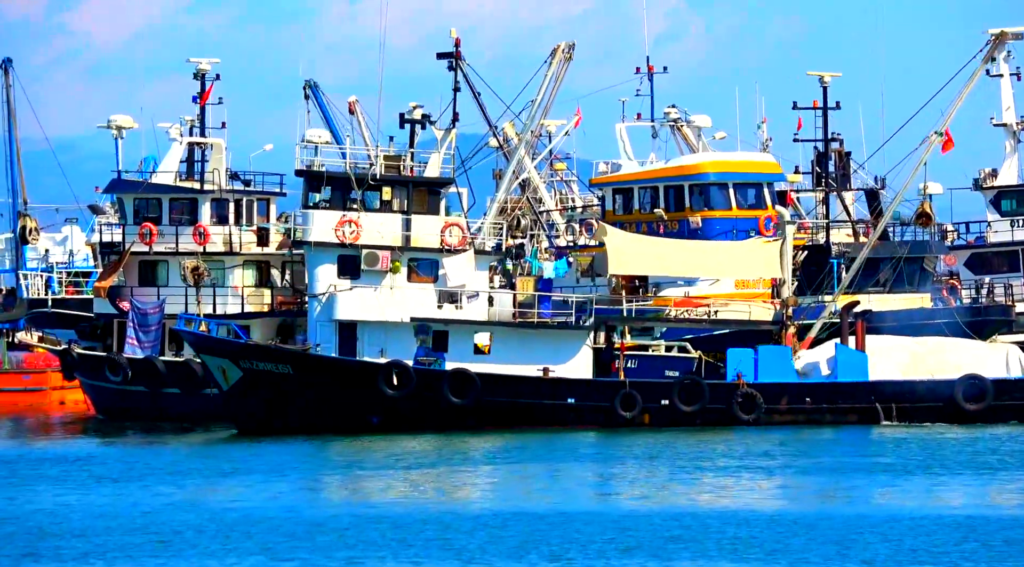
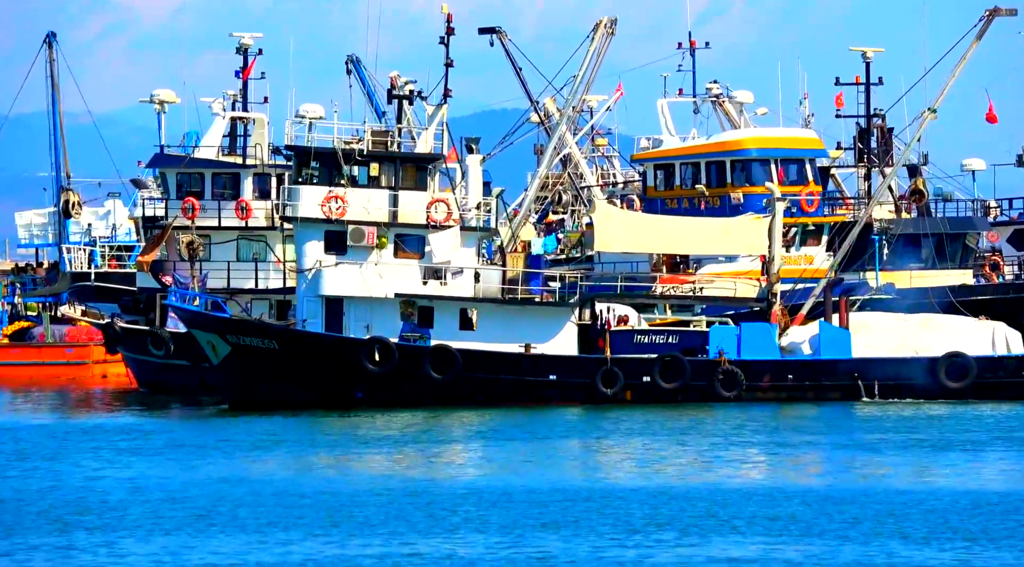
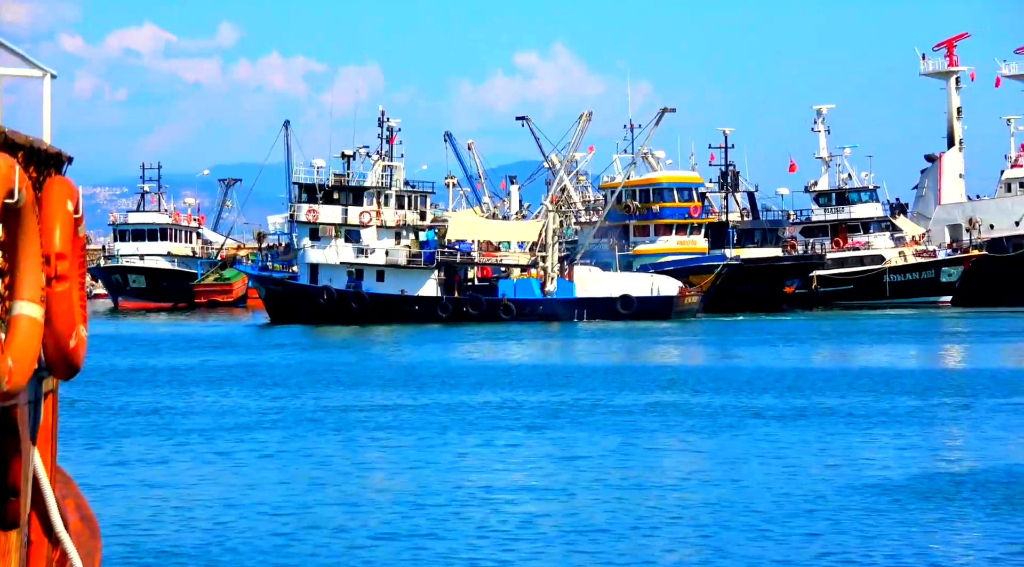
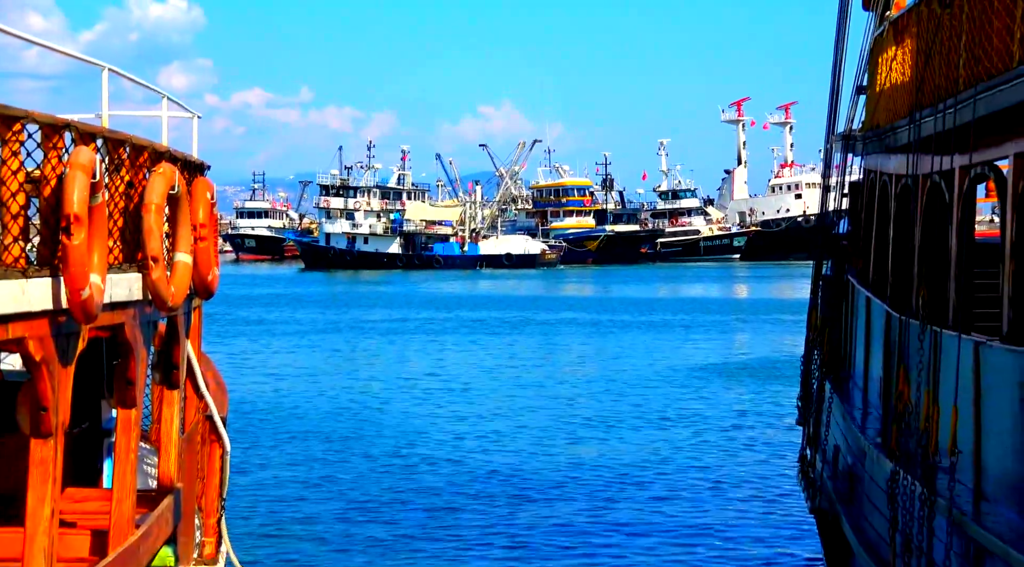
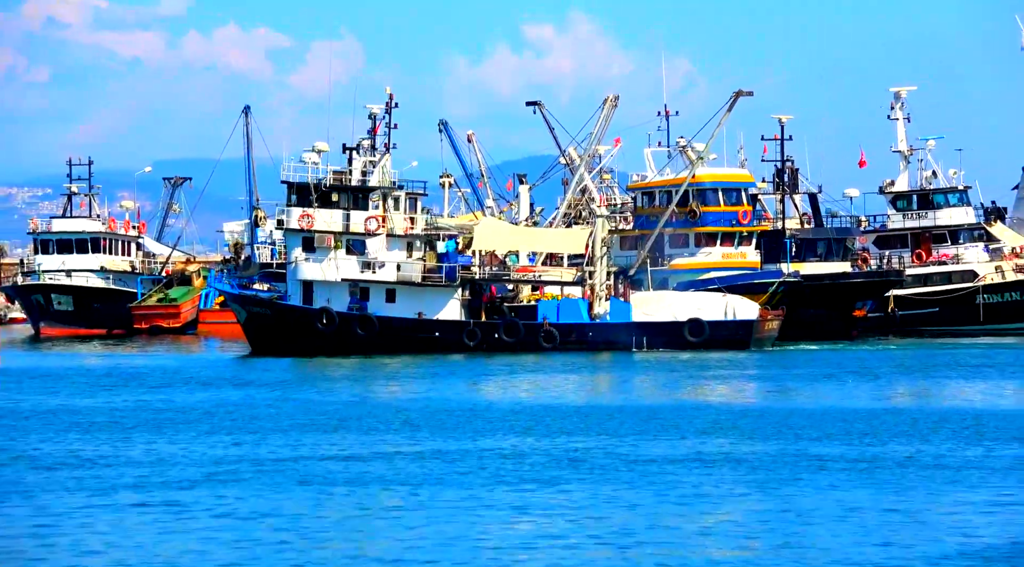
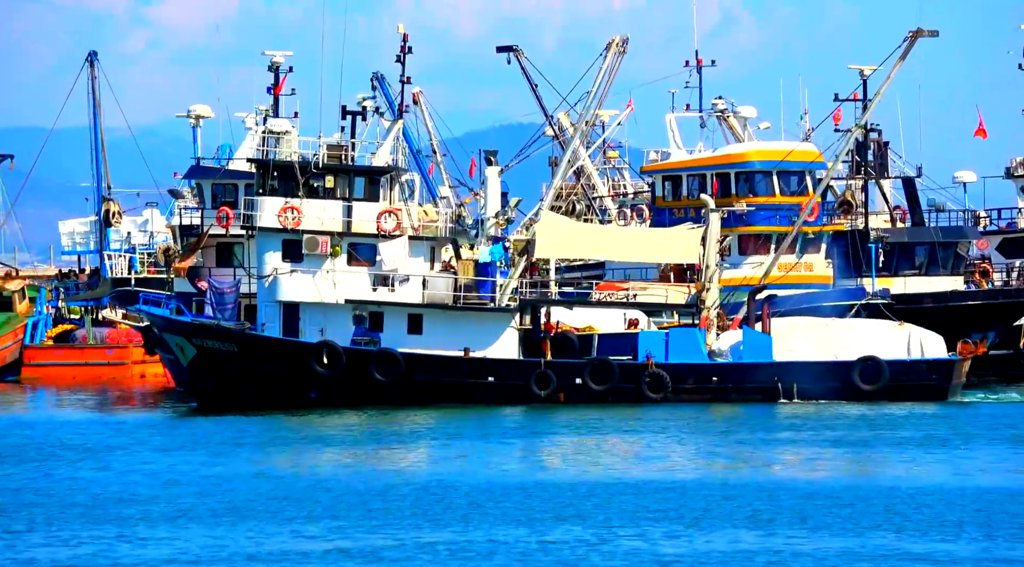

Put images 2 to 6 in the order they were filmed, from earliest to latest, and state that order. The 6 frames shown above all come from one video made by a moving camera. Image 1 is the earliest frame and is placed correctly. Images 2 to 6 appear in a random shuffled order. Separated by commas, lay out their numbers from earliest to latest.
2, 6, 5, 3, 4
